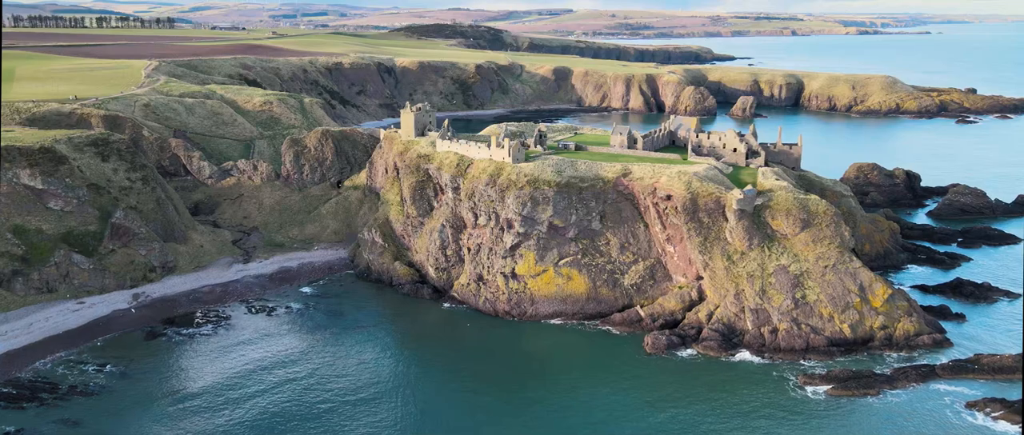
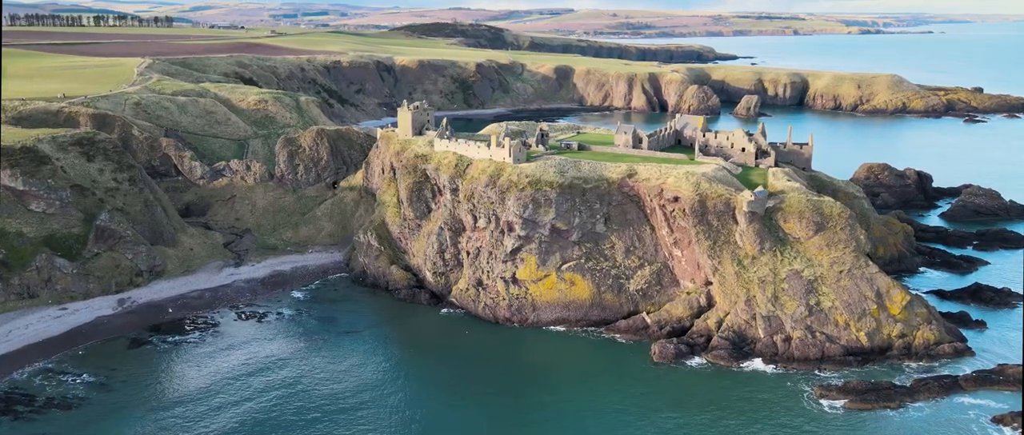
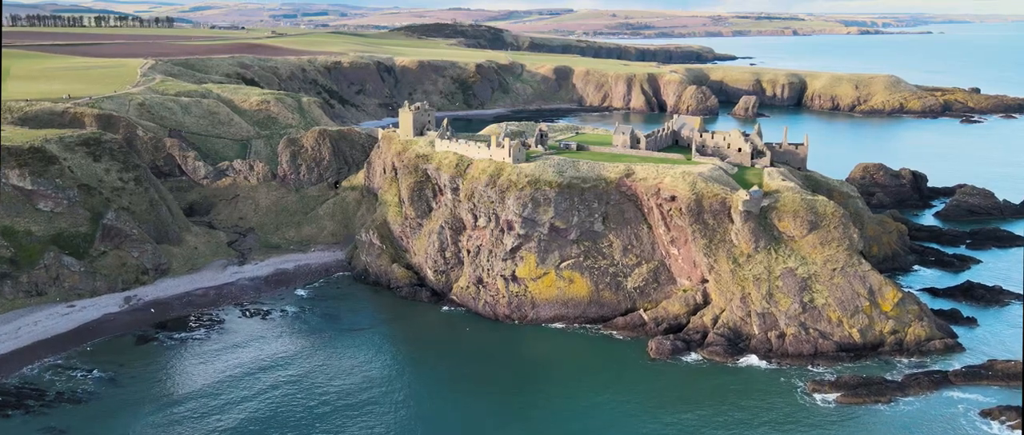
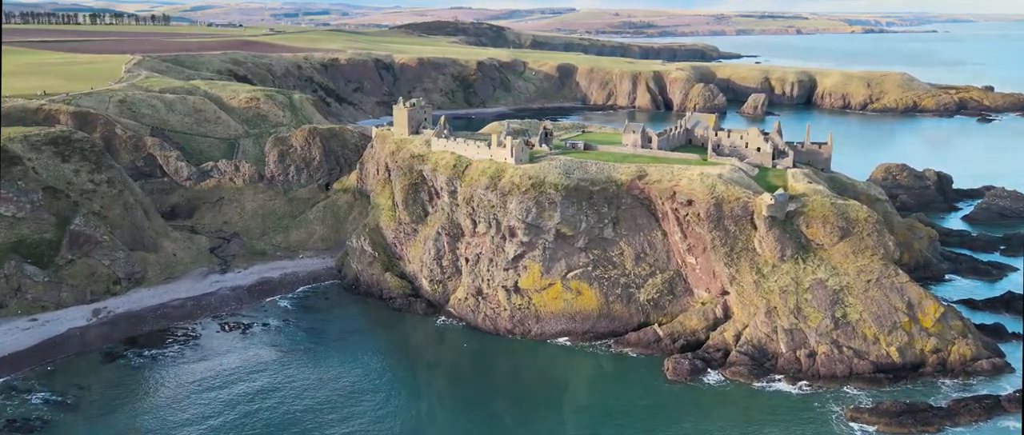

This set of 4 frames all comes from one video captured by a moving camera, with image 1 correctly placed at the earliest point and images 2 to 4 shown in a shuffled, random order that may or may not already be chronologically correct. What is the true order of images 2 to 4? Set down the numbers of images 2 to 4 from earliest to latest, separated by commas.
3, 2, 4
